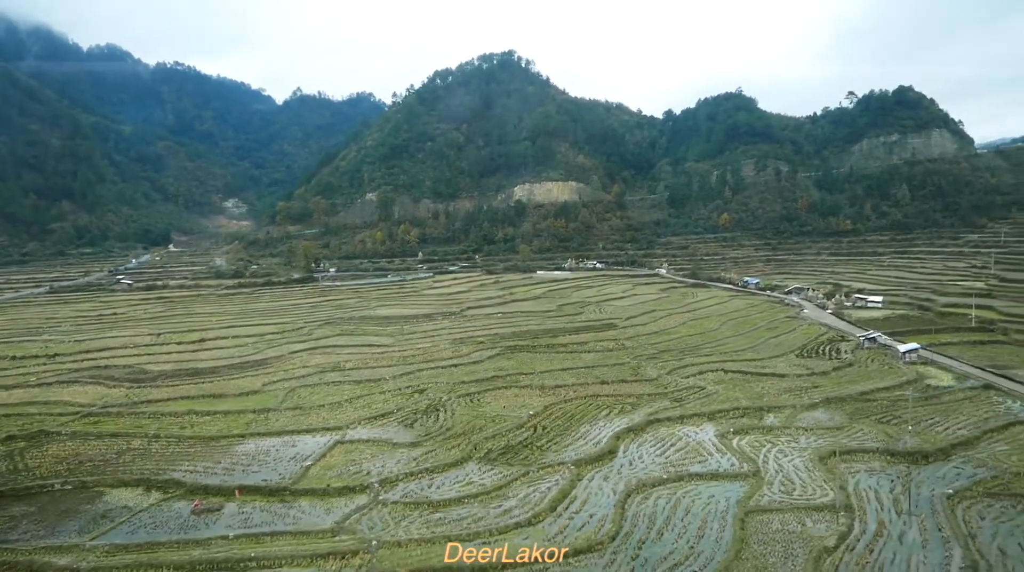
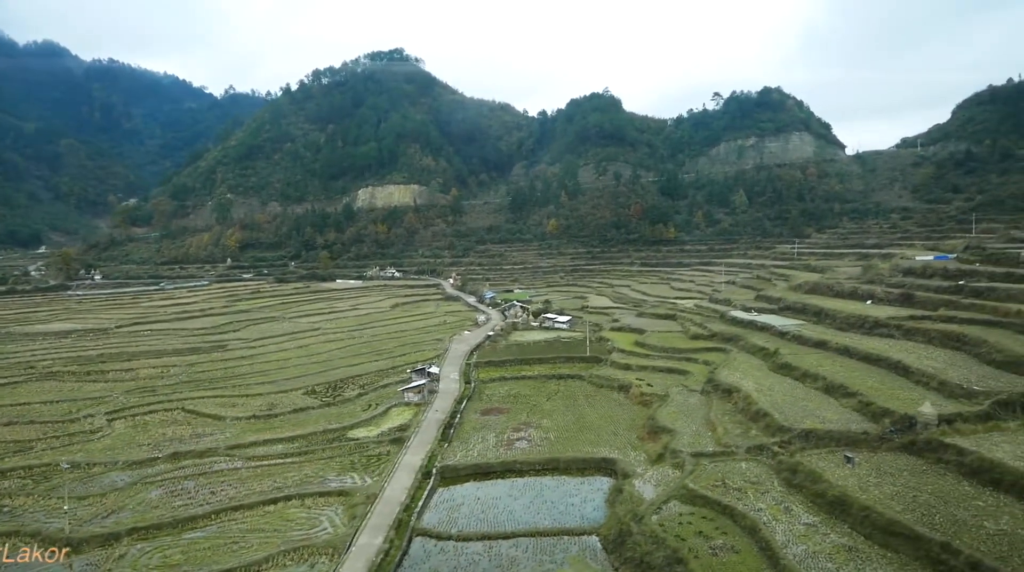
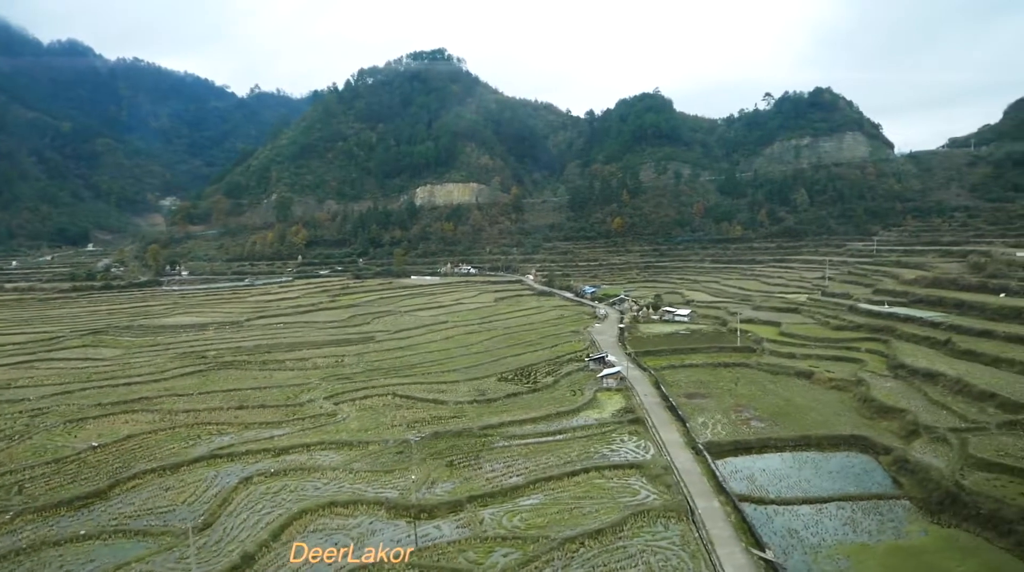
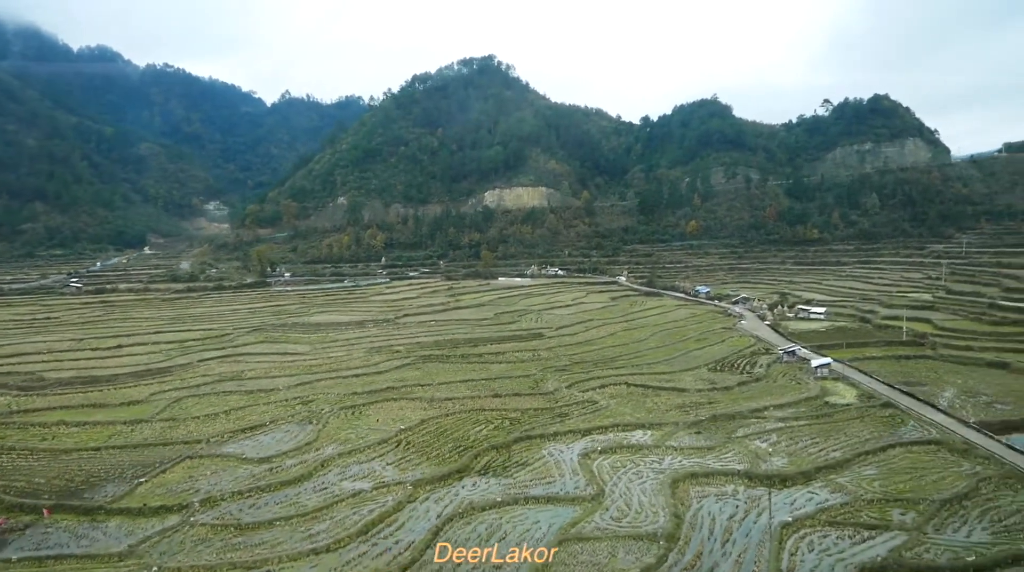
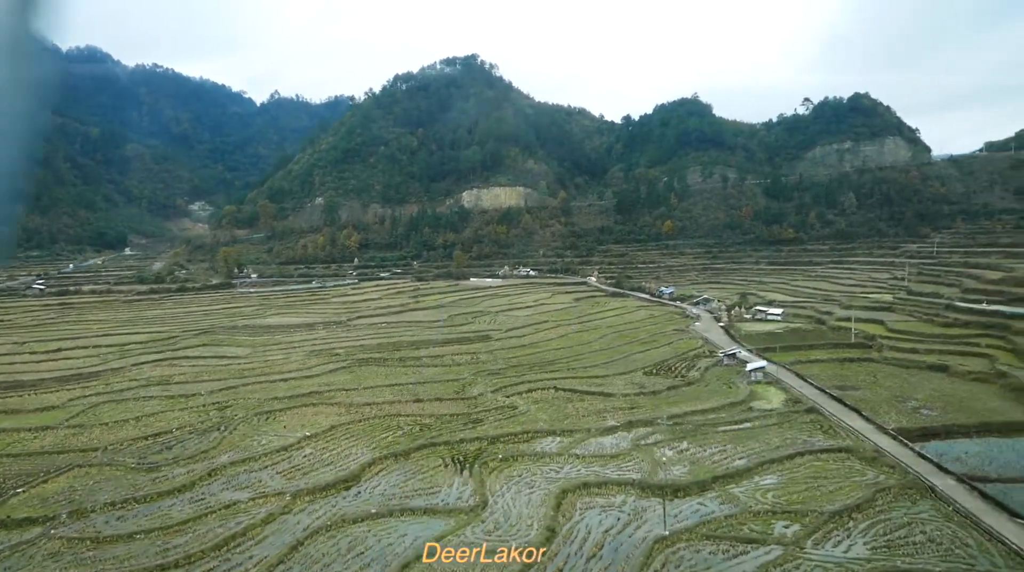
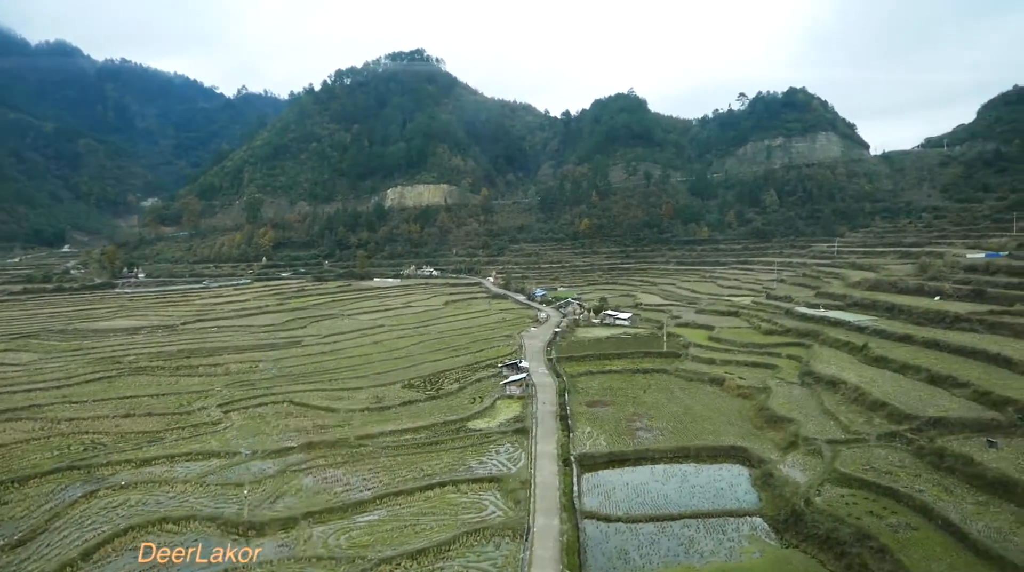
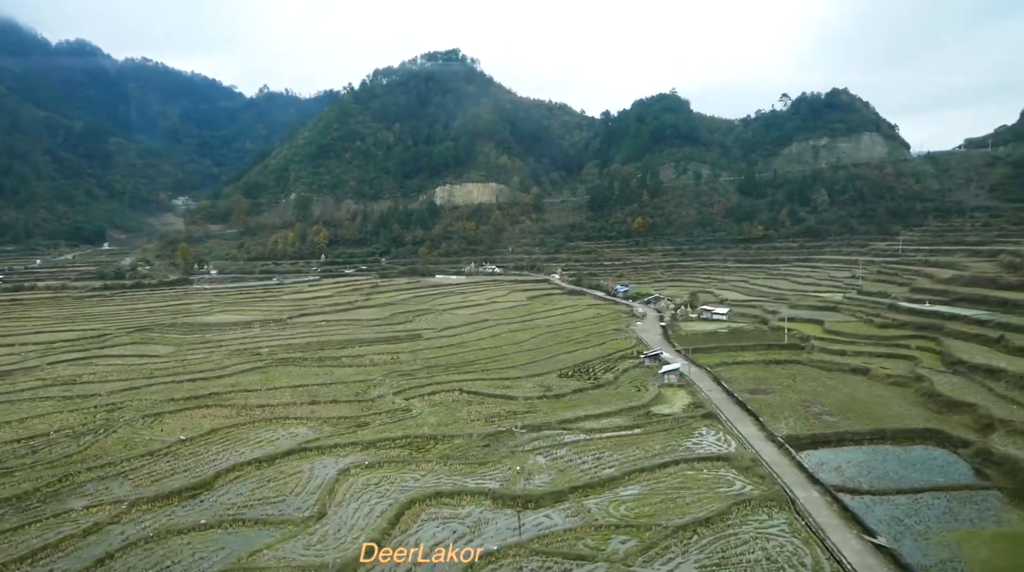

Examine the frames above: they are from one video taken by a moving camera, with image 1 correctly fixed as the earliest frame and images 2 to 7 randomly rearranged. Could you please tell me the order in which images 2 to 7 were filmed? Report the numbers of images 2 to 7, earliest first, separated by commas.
4, 5, 7, 3, 6, 2
